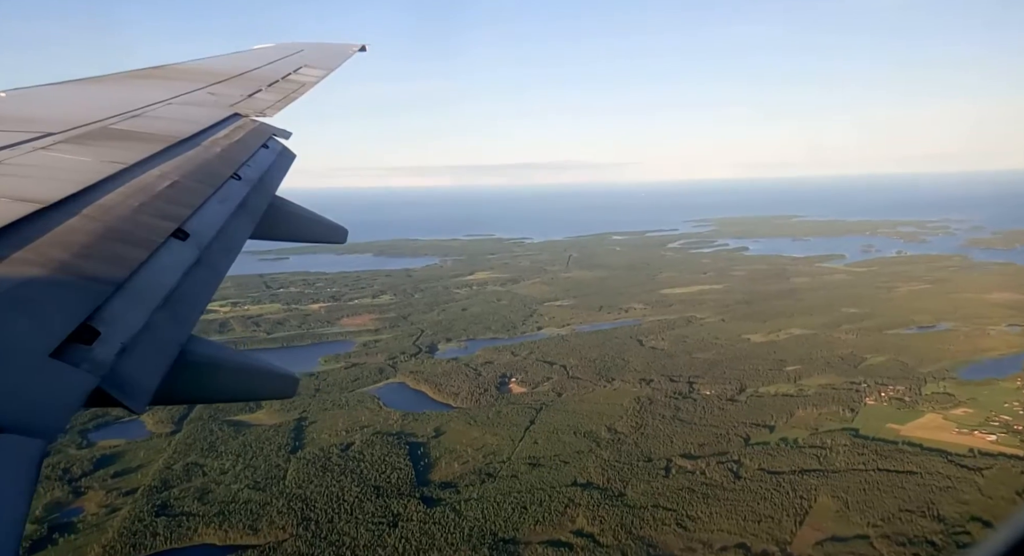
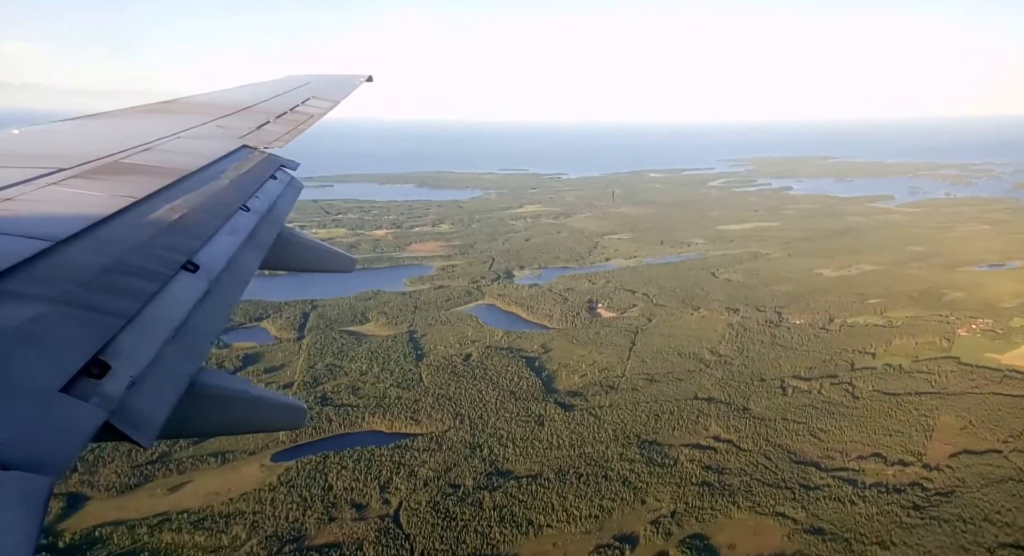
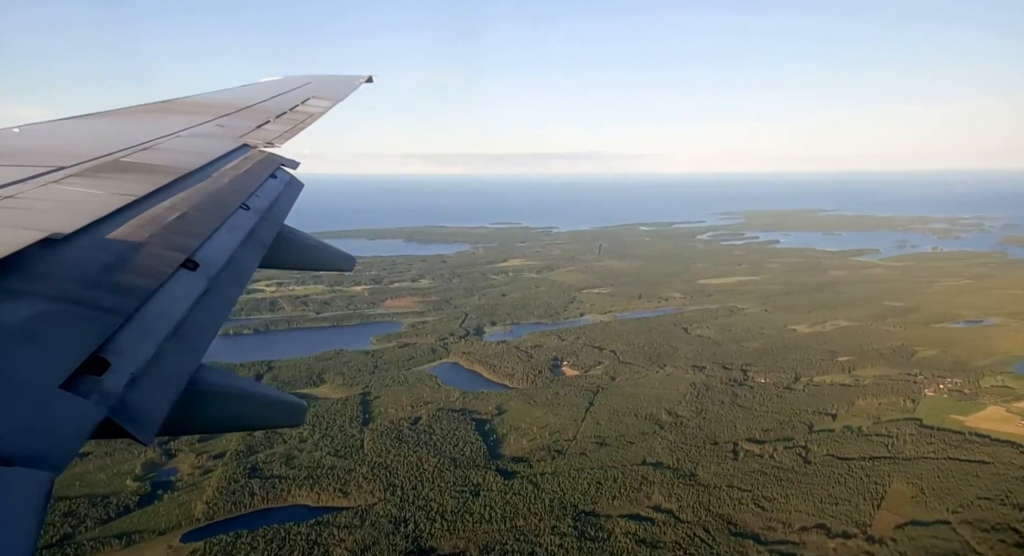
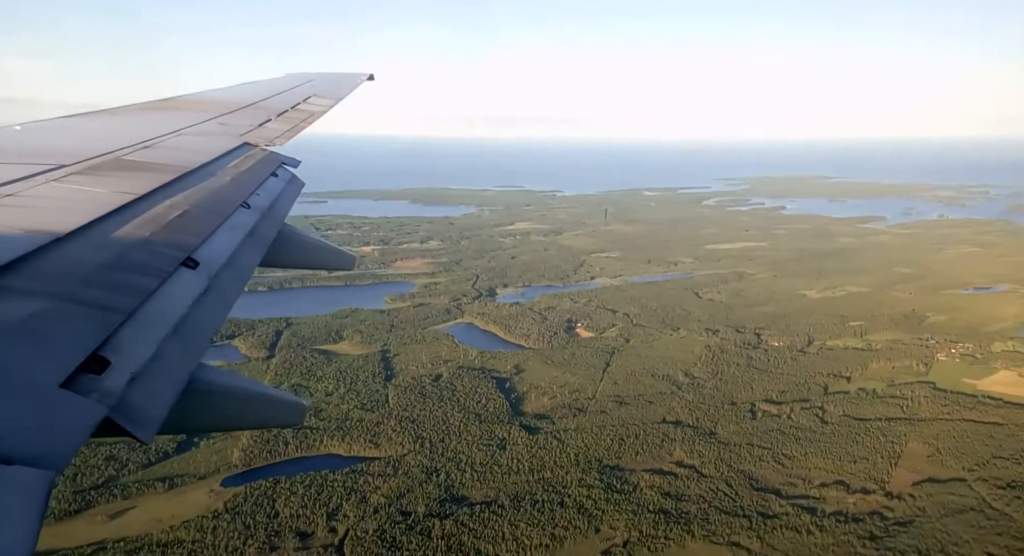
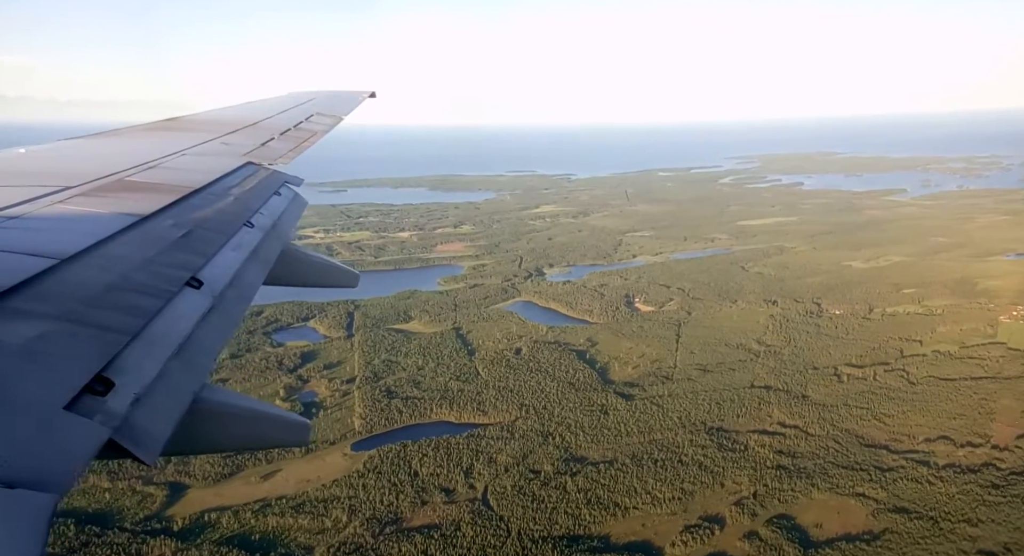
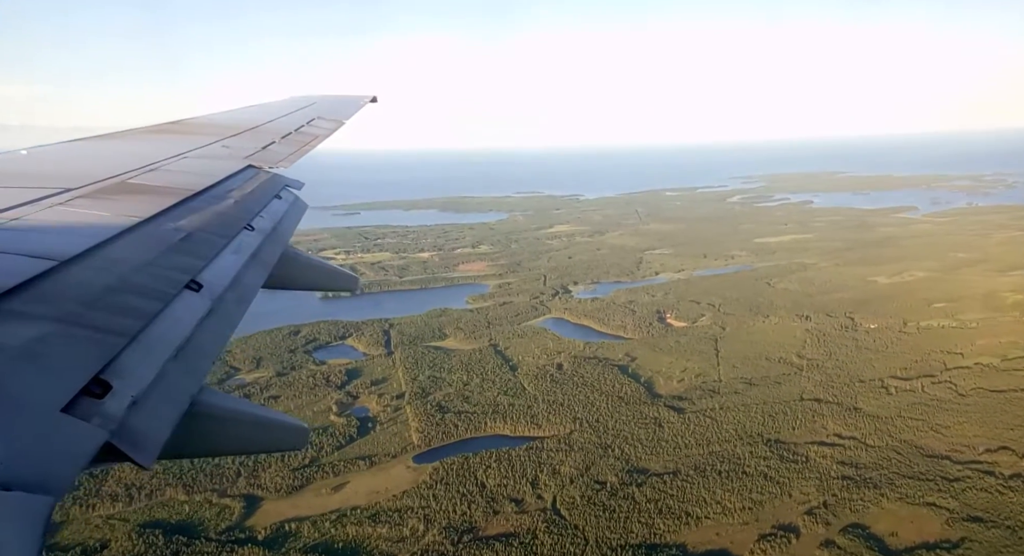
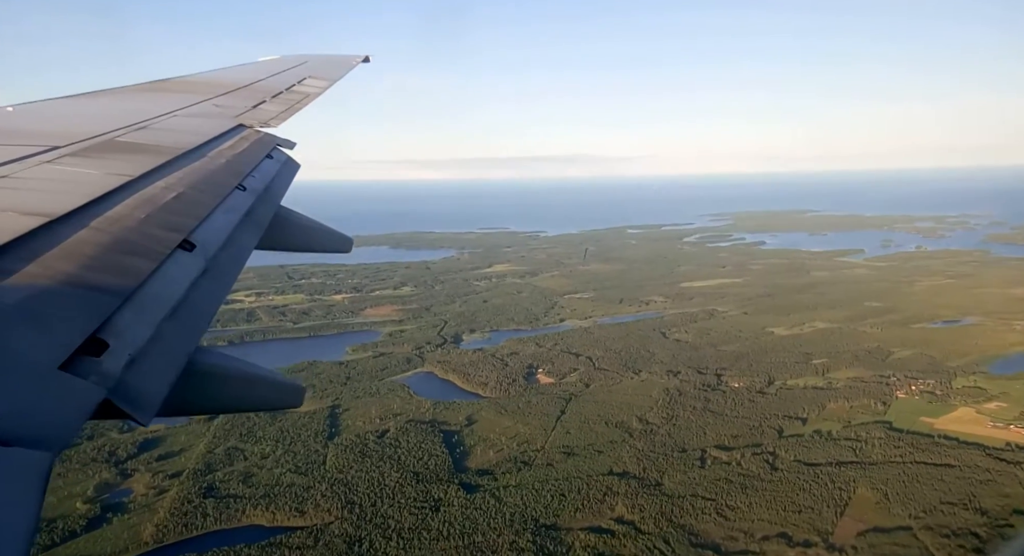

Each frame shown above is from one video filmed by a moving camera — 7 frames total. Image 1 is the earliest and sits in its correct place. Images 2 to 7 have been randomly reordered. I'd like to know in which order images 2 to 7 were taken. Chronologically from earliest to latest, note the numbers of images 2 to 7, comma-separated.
7, 3, 4, 2, 5, 6
